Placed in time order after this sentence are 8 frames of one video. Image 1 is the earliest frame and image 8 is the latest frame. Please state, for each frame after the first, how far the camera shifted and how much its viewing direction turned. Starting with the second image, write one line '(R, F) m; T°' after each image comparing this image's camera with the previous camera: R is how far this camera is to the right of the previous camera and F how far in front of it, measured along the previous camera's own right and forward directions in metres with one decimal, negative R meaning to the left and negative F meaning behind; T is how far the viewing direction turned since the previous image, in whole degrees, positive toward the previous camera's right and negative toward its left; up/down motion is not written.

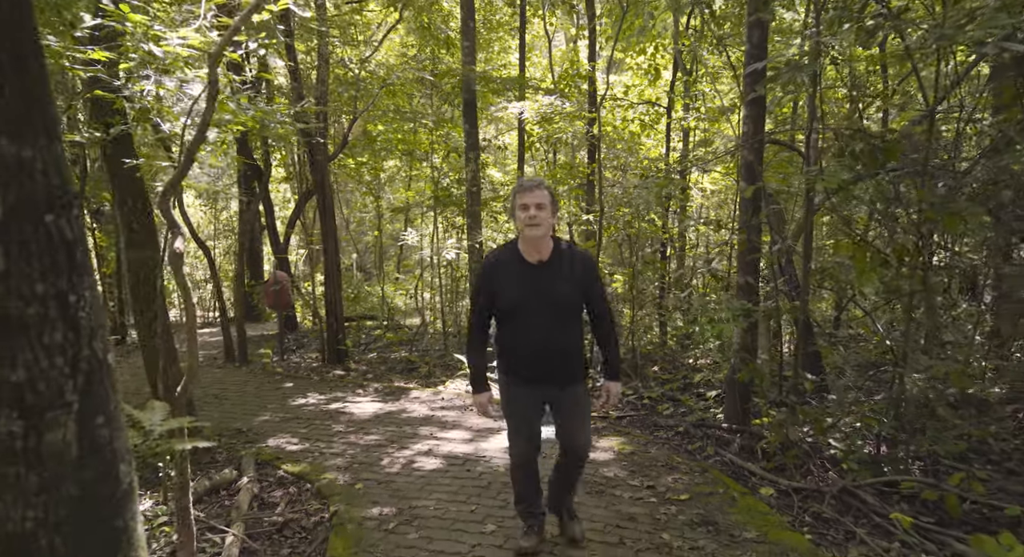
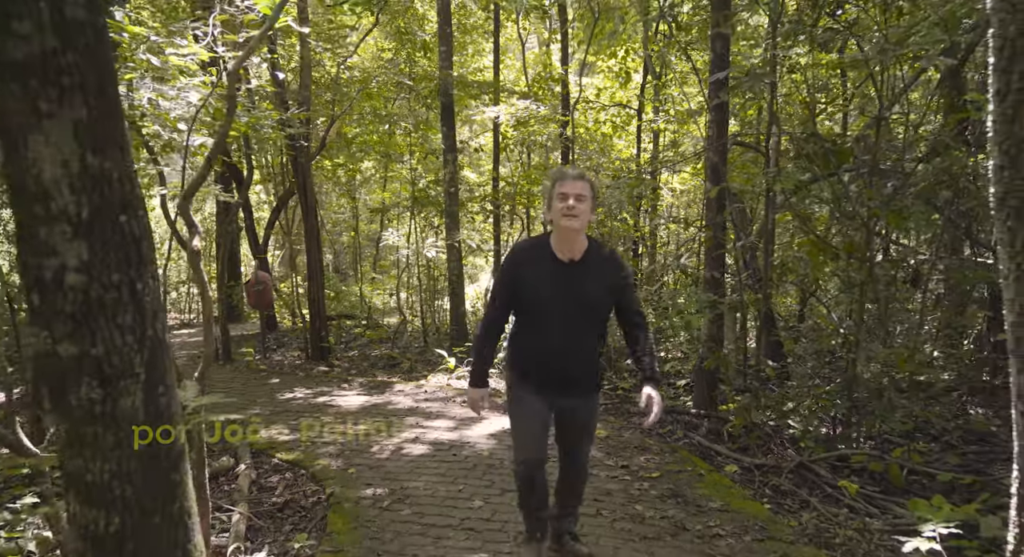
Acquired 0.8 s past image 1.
(-0.1, -0.4) m; +2°
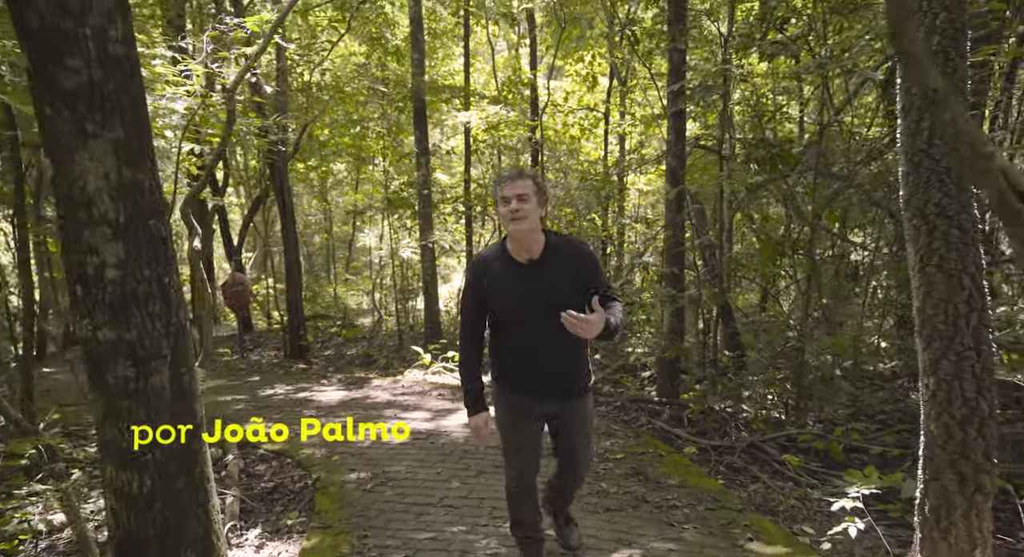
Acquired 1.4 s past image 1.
(0.0, -0.4) m; +2°
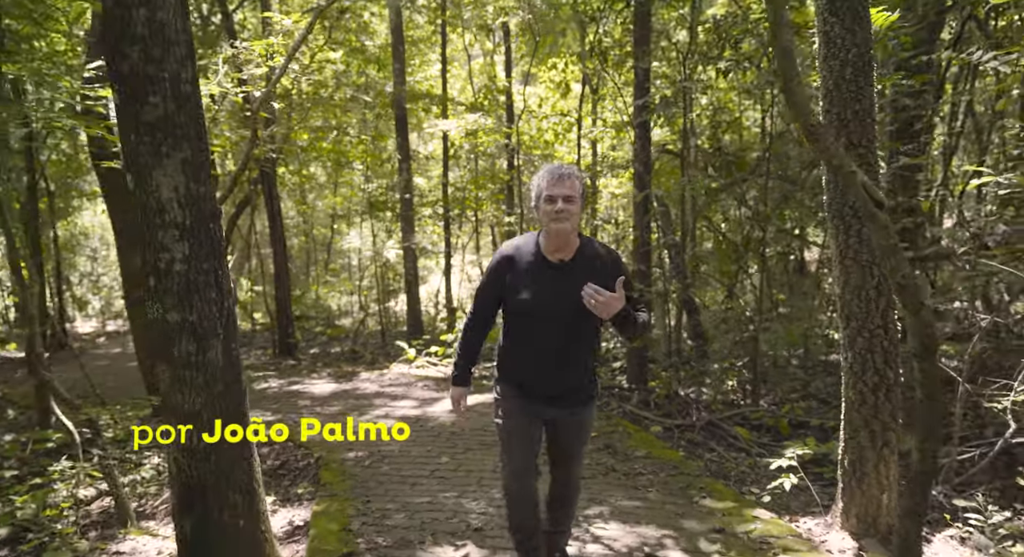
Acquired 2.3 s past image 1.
(-0.1, -0.6) m; +2°
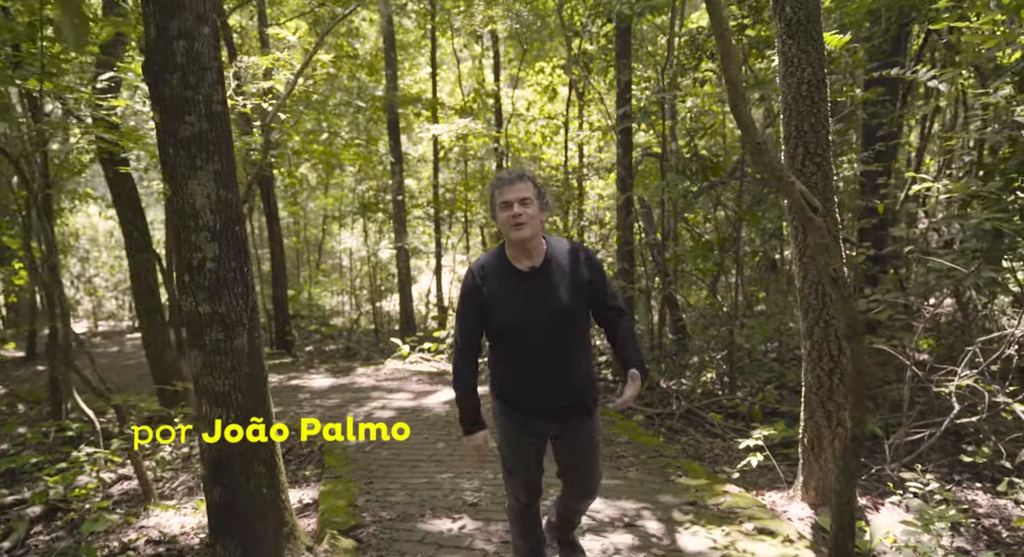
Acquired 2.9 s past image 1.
(0.0, -0.4) m; +1°
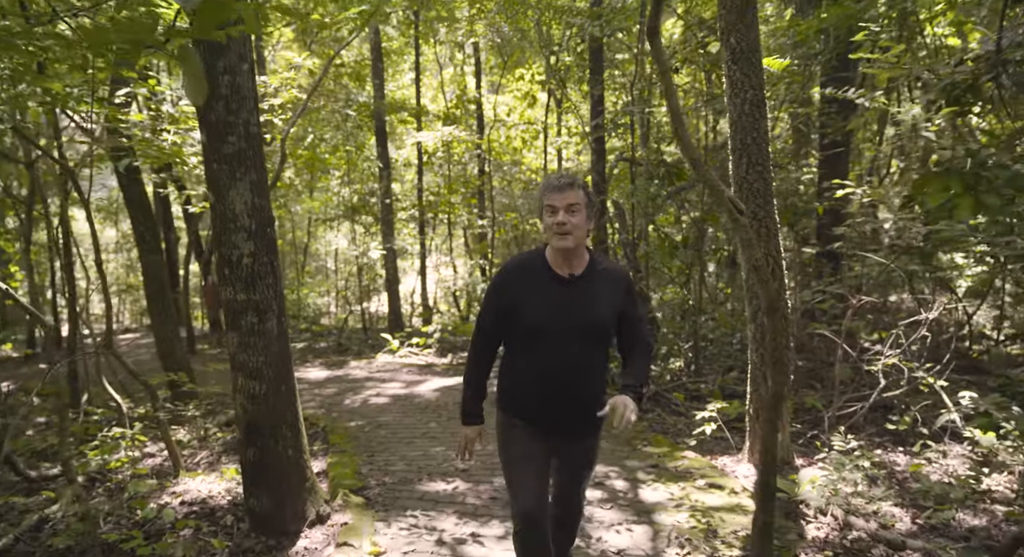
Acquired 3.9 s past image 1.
(0.0, -0.7) m; +2°
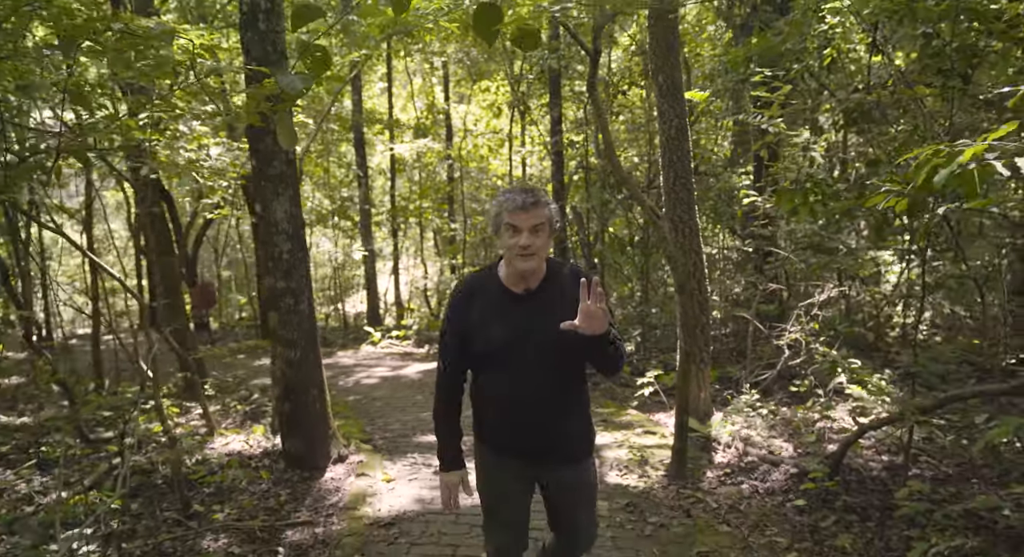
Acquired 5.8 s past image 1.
(-0.1, -1.2) m; +3°
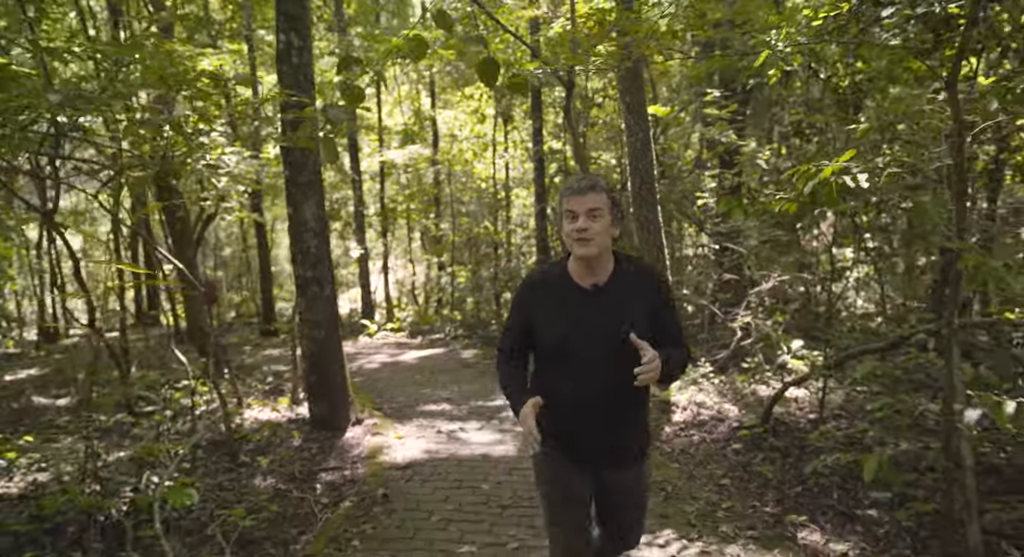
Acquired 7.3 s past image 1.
(-0.1, -1.0) m; +1°
